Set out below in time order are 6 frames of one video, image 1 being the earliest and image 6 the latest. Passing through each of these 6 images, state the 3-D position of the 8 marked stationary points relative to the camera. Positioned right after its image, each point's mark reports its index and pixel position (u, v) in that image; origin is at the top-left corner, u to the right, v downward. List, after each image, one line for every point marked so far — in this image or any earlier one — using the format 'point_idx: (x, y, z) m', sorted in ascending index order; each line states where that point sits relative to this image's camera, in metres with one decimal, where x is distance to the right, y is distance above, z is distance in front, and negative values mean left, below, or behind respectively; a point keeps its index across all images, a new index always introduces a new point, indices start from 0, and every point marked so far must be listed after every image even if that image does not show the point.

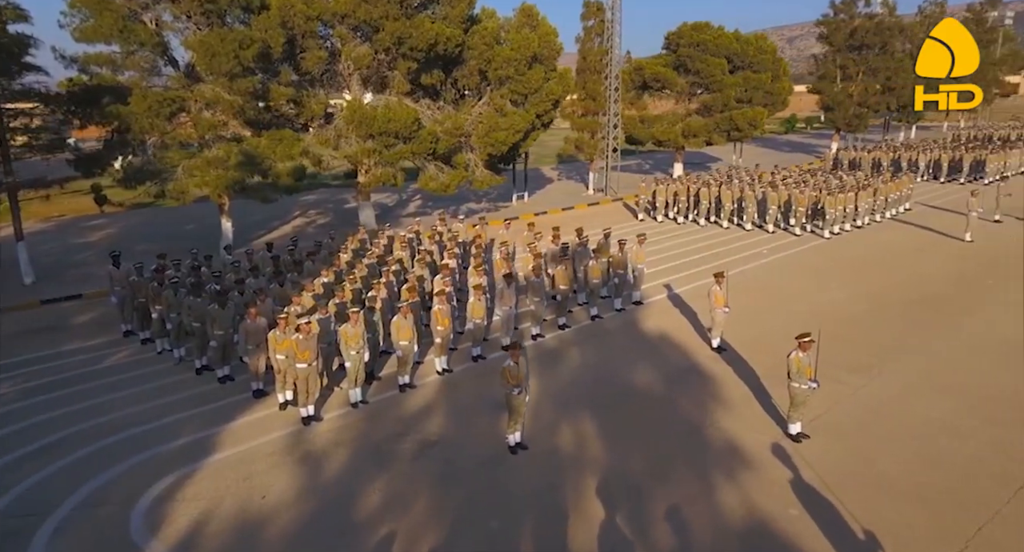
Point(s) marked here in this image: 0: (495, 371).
0: (-0.3, -1.6, +9.4) m
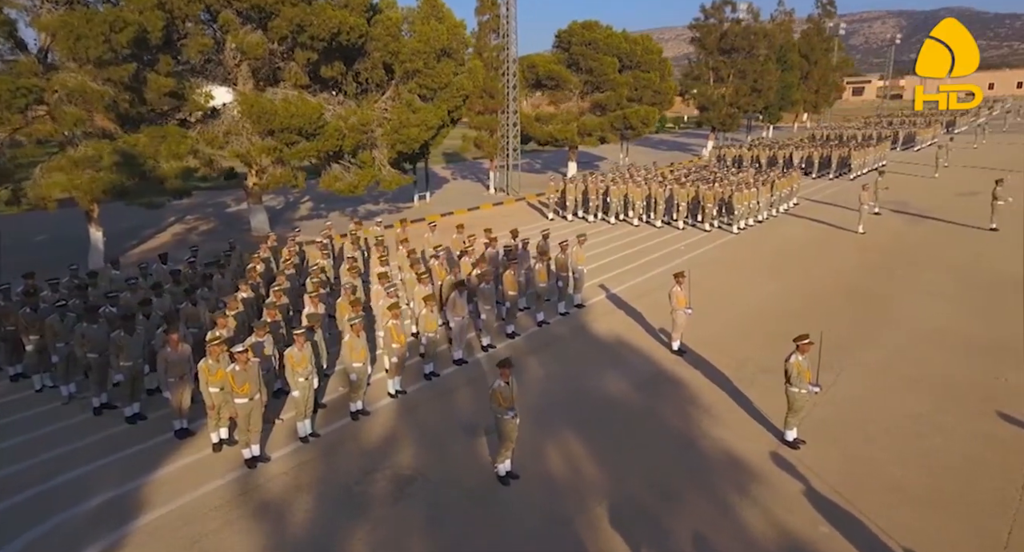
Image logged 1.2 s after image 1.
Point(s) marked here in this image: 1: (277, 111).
0: (-0.9, -1.7, +8.7) m
1: (-7.4, +5.2, +18.4) m
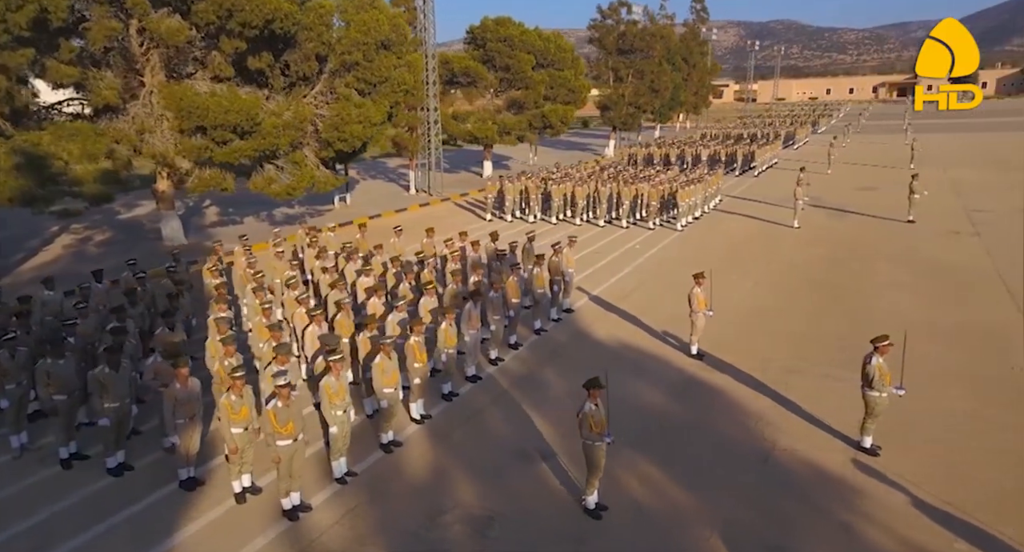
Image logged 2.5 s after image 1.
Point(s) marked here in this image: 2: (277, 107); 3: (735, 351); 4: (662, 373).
0: (-0.4, -1.9, +8.2) m
1: (-8.6, +4.8, +16.6) m
2: (-7.6, +5.5, +19.1) m
3: (+3.6, -1.2, +9.8) m
4: (+2.3, -1.5, +9.0) m
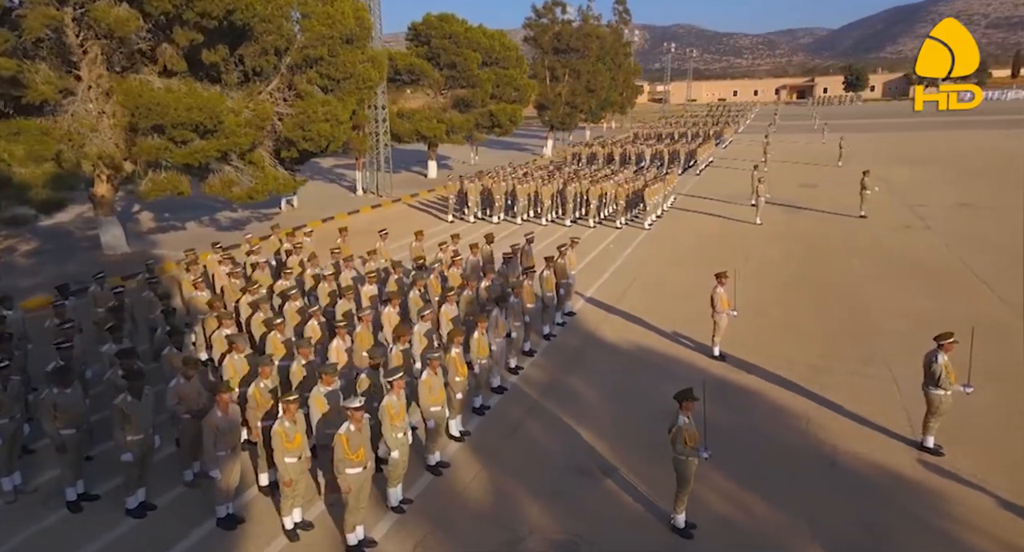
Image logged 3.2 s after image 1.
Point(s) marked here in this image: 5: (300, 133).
0: (+0.1, -1.9, +7.8) m
1: (-9.1, +4.5, +15.4) m
2: (-8.3, +5.2, +18.0) m
3: (+4.0, -1.2, +9.9) m
4: (+2.7, -1.5, +9.0) m
5: (-7.0, +4.7, +19.4) m
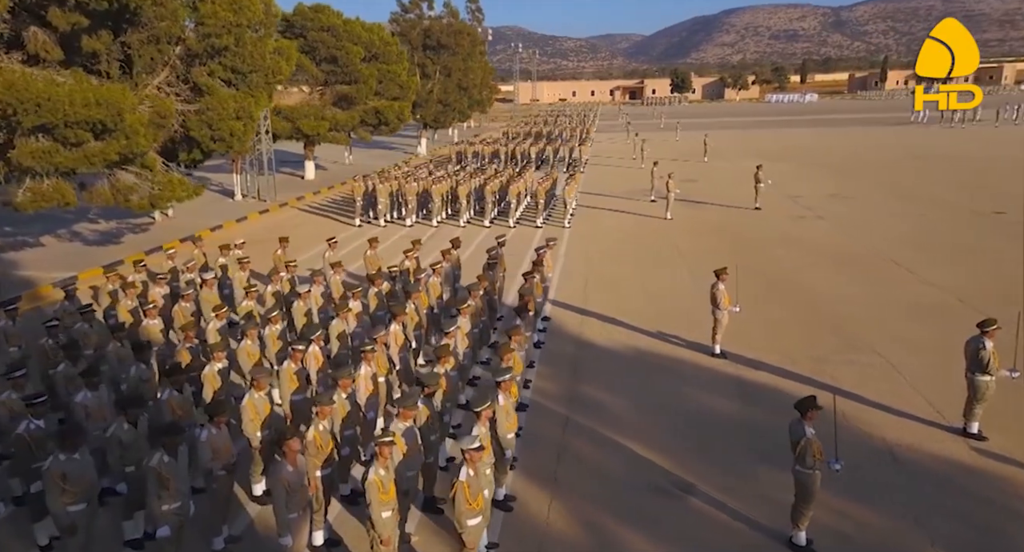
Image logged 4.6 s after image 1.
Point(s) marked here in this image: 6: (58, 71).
0: (+0.7, -2.1, +7.5) m
1: (-10.2, +3.9, +12.9) m
2: (-10.0, +4.7, +15.6) m
3: (+4.0, -1.1, +10.3) m
4: (+2.9, -1.5, +9.1) m
5: (-9.0, +4.2, +17.3) m
6: (-11.2, +5.0, +14.4) m
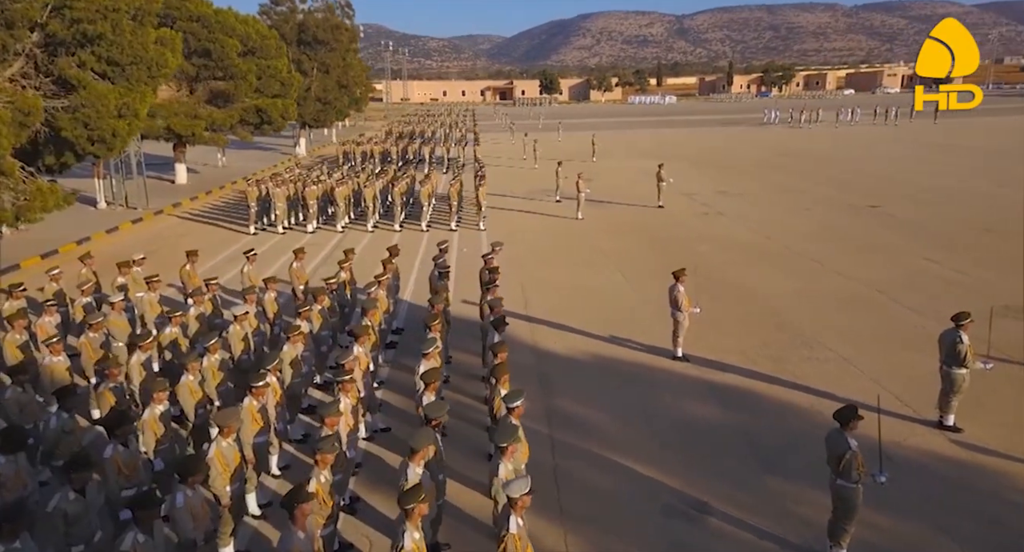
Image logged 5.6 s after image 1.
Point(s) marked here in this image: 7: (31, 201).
0: (+0.6, -2.2, +7.2) m
1: (-11.3, +3.3, +10.5) m
2: (-11.7, +4.1, +13.2) m
3: (+3.2, -1.2, +10.5) m
4: (+2.4, -1.5, +9.2) m
5: (-10.9, +3.6, +15.0) m
6: (-12.7, +4.4, +11.8) m
7: (-11.5, +1.8, +13.9) m
